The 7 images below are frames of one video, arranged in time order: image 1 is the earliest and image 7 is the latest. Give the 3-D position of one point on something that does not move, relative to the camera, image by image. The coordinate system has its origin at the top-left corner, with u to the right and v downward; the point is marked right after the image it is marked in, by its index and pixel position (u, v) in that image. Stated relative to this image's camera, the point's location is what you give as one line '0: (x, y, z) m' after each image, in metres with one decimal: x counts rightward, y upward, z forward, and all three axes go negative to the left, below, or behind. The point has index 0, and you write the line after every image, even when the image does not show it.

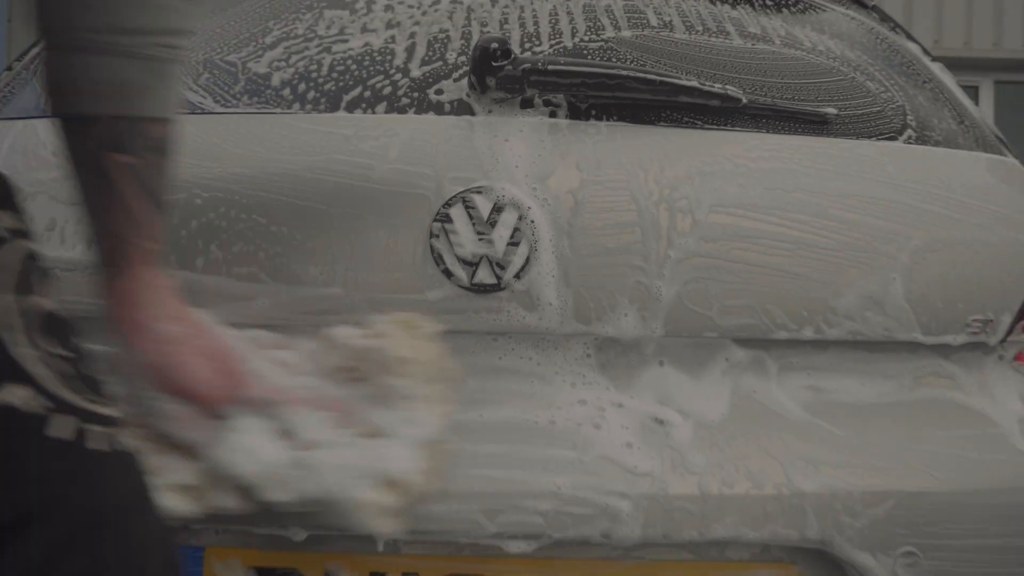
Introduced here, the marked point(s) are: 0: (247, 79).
0: (-0.3, +0.2, +0.9) m
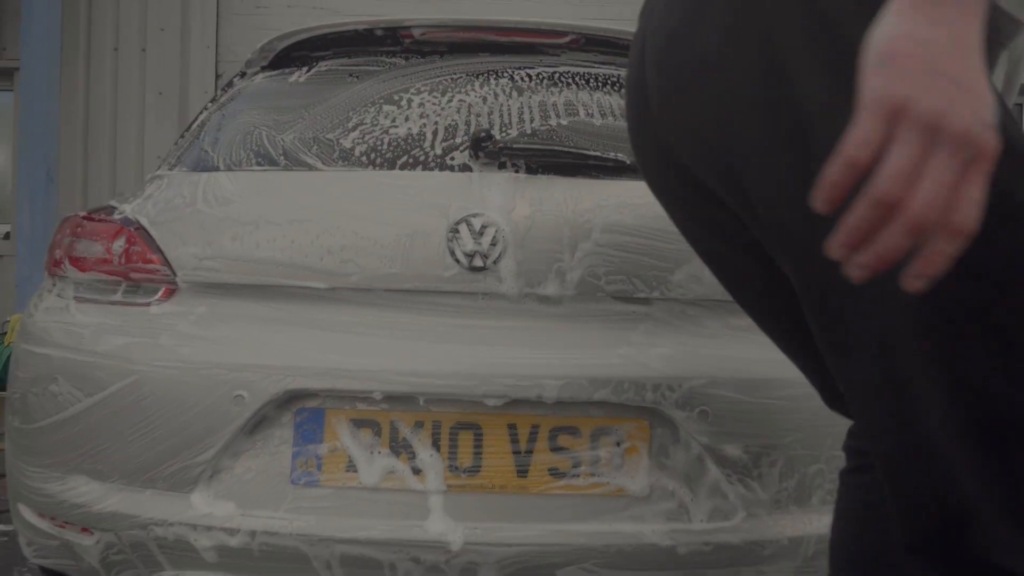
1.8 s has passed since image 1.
0: (-0.3, +0.2, +1.6) m
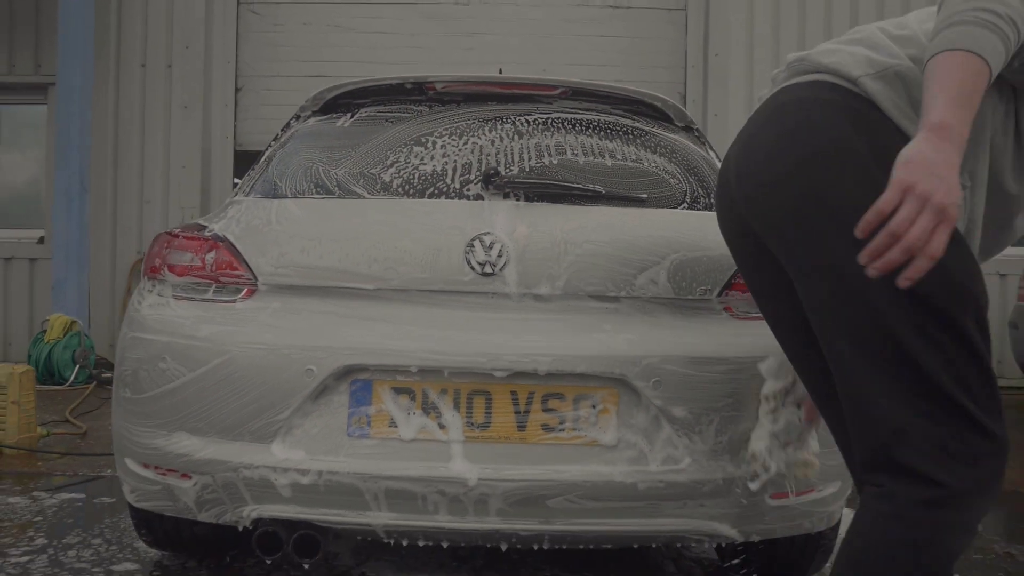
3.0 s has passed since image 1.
0: (-0.3, +0.2, +2.0) m
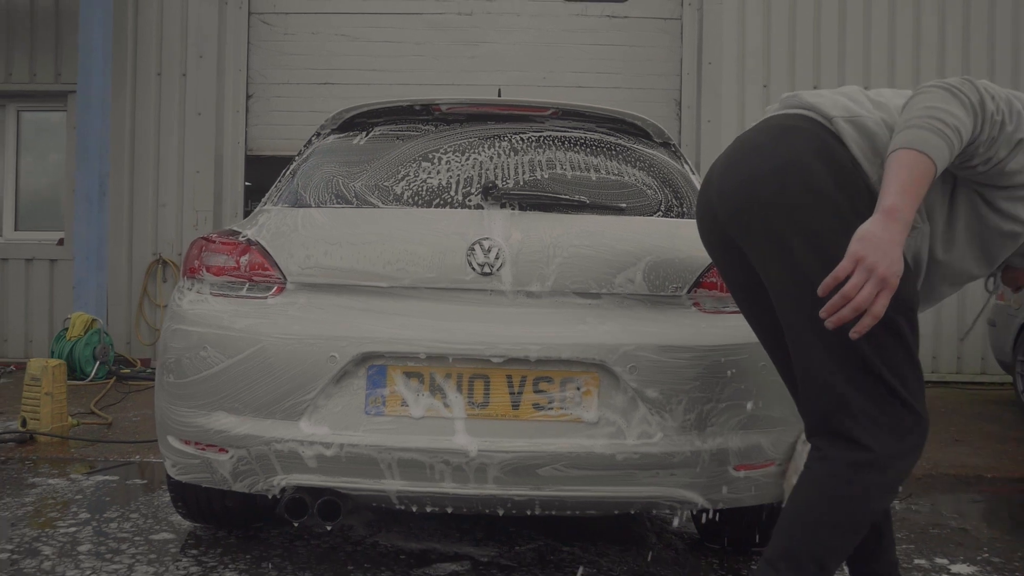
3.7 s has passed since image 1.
0: (-0.3, +0.2, +2.3) m
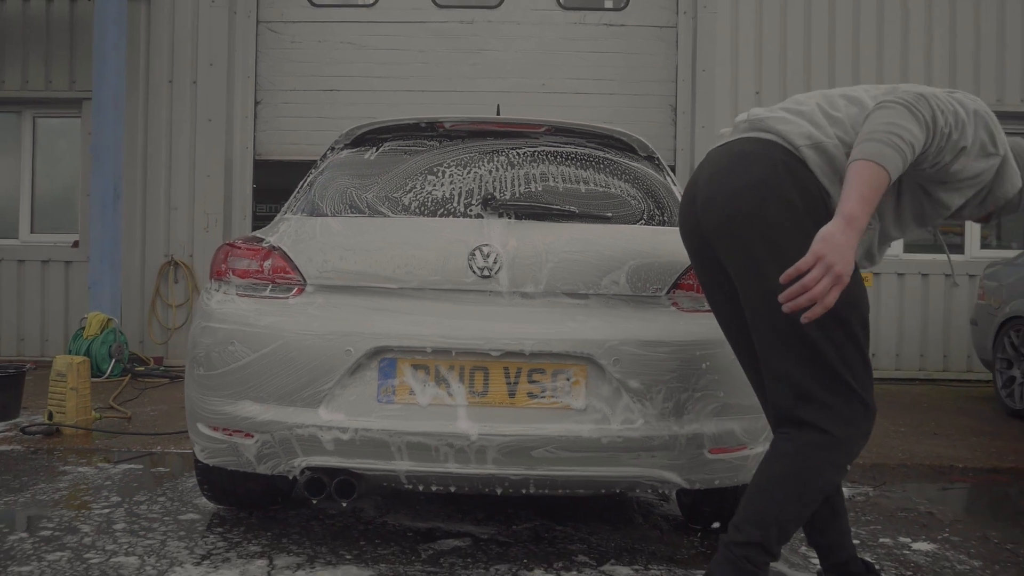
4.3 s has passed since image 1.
0: (-0.3, +0.2, +2.6) m
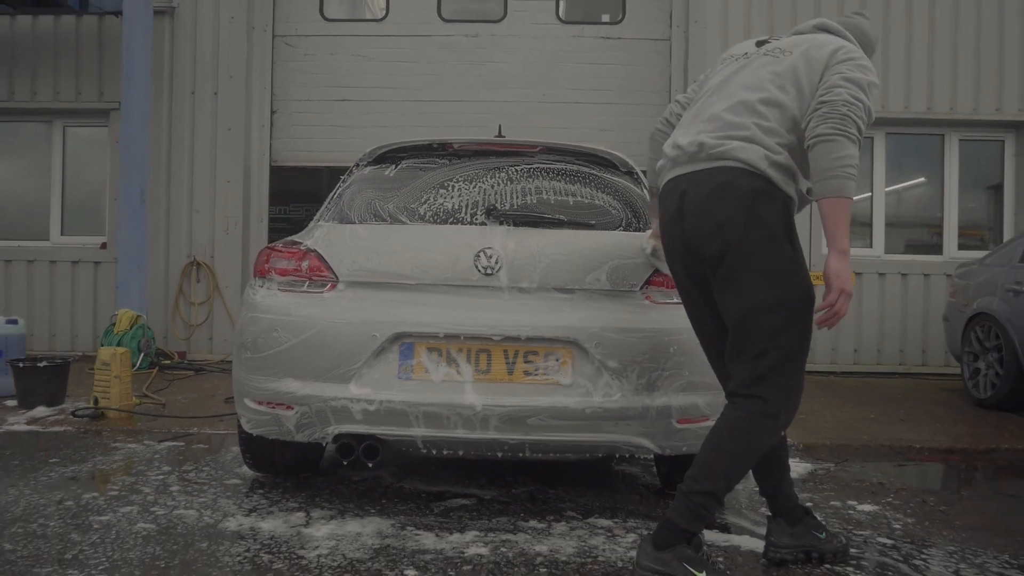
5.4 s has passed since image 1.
0: (-0.3, +0.2, +3.0) m
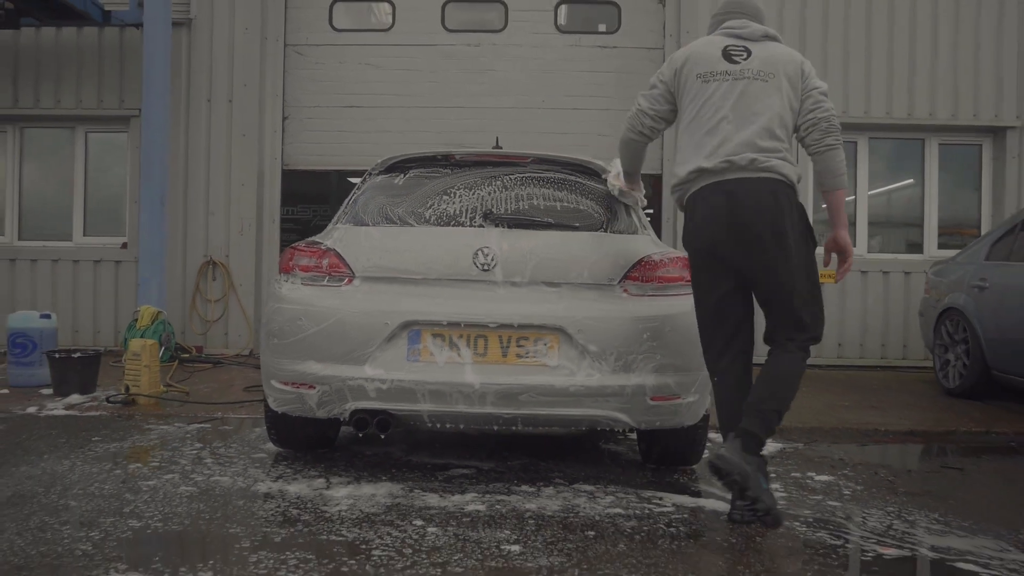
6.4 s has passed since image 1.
0: (-0.3, +0.3, +3.4) m
